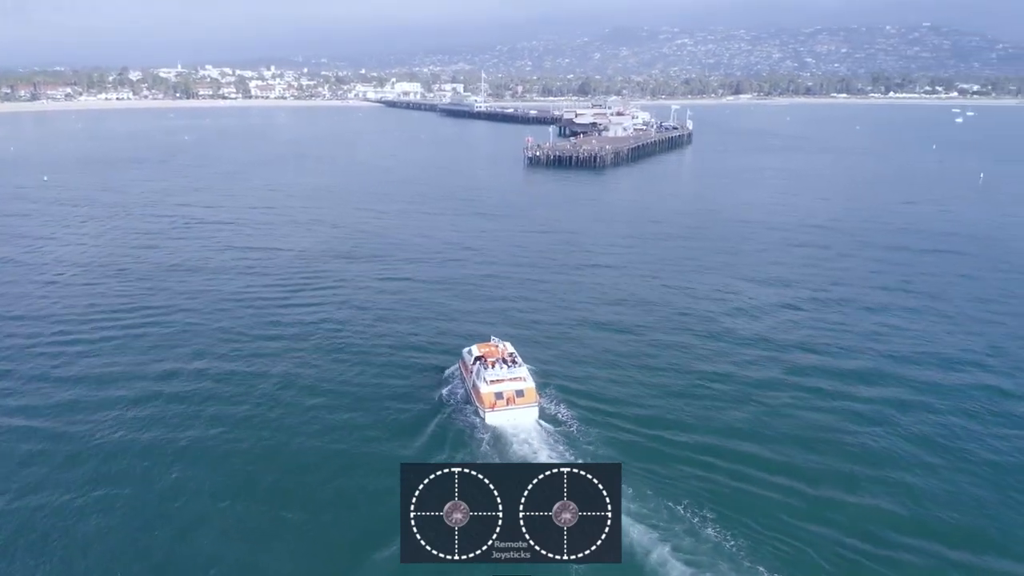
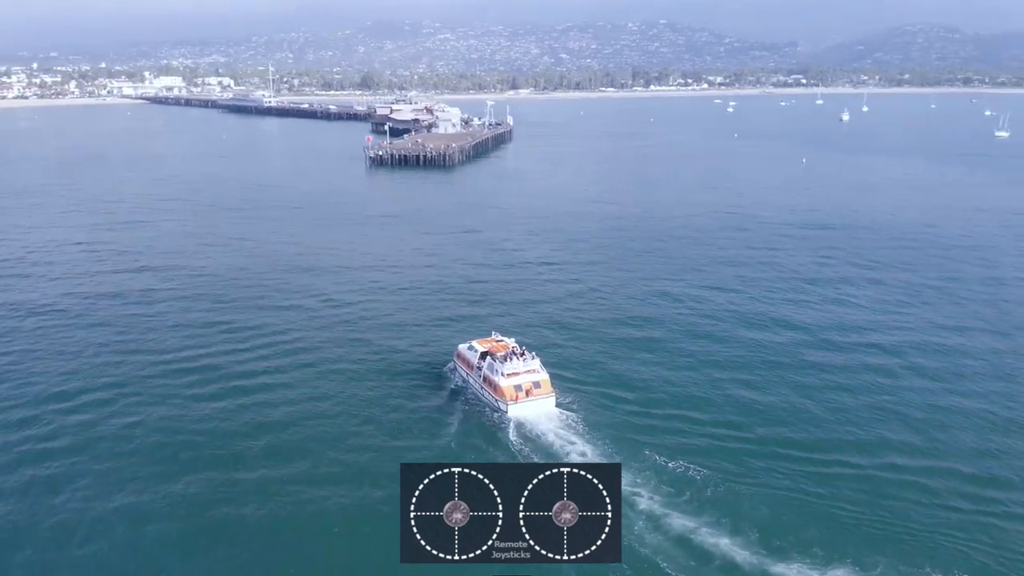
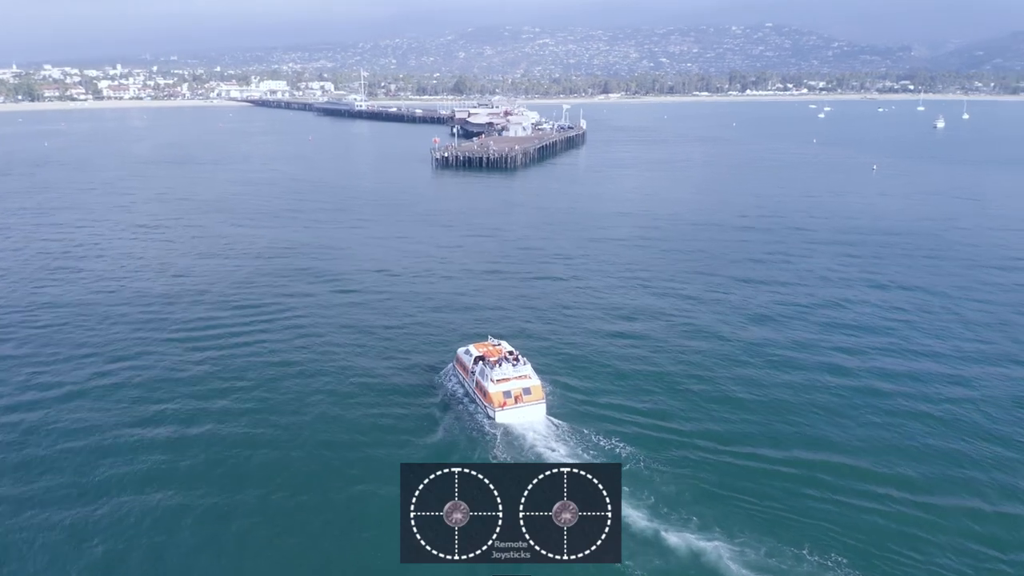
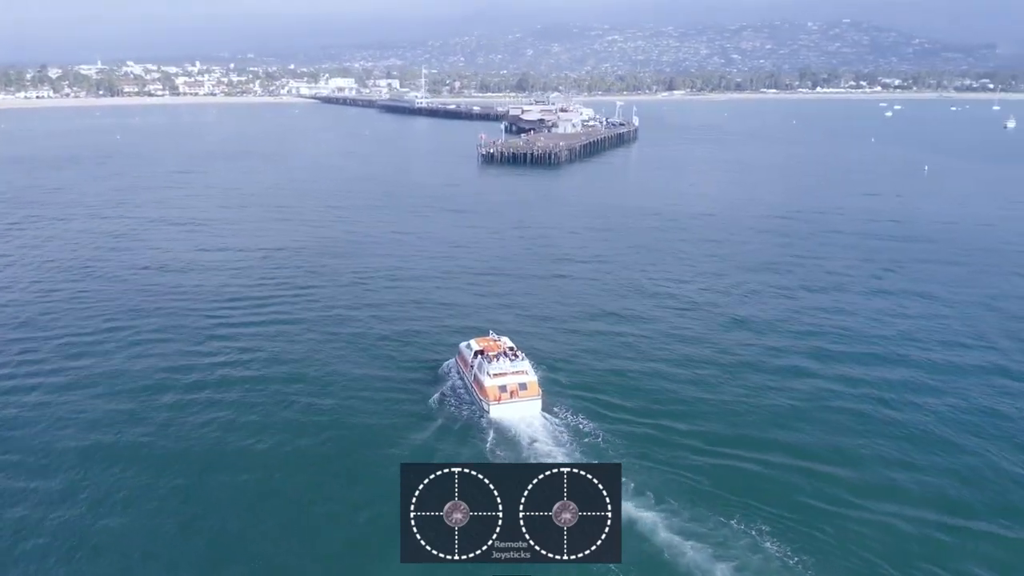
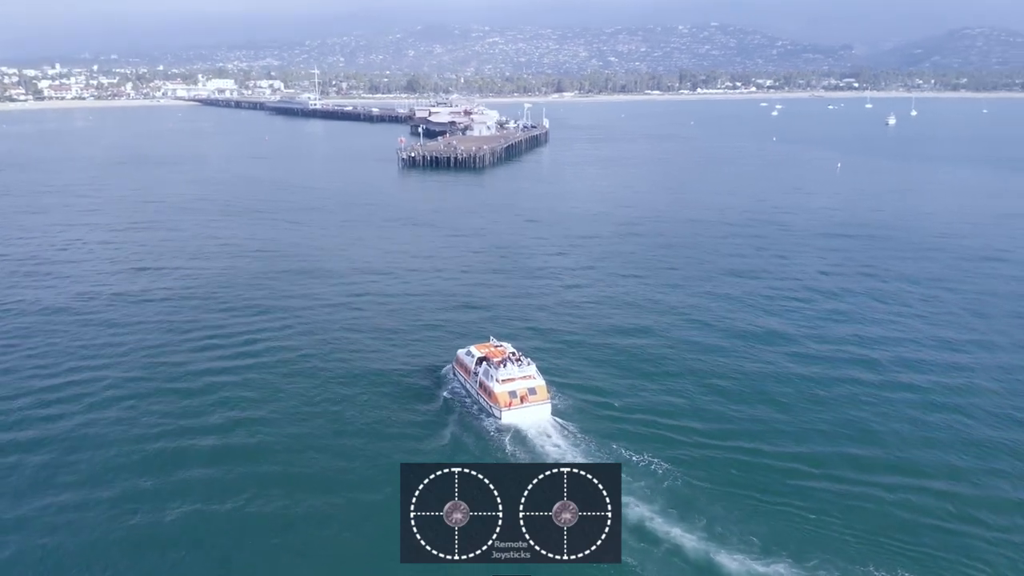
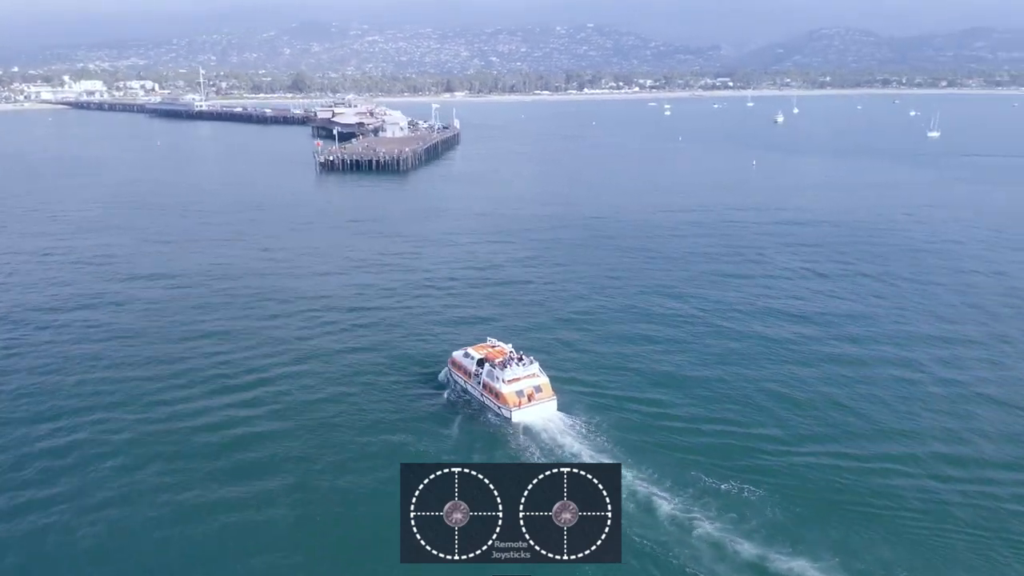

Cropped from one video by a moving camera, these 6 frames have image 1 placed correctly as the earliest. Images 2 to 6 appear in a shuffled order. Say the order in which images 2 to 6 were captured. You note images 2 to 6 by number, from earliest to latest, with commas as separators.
4, 3, 5, 2, 6
